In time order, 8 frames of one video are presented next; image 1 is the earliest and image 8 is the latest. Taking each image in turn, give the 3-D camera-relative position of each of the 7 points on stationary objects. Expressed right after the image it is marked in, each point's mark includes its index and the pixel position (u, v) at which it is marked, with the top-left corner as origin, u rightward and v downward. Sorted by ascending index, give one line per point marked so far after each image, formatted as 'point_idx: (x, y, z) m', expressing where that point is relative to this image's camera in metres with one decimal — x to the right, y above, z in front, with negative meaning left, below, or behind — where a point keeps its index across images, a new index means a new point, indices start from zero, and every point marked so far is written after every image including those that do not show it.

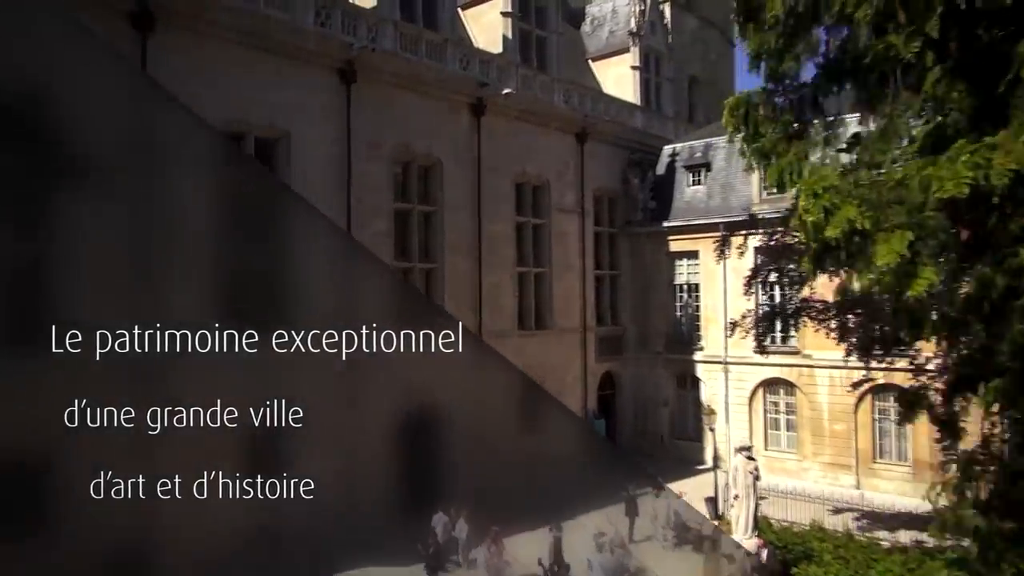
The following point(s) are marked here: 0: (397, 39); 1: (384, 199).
0: (-2.5, +5.4, +17.2) m
1: (-2.8, +1.9, +17.1) m
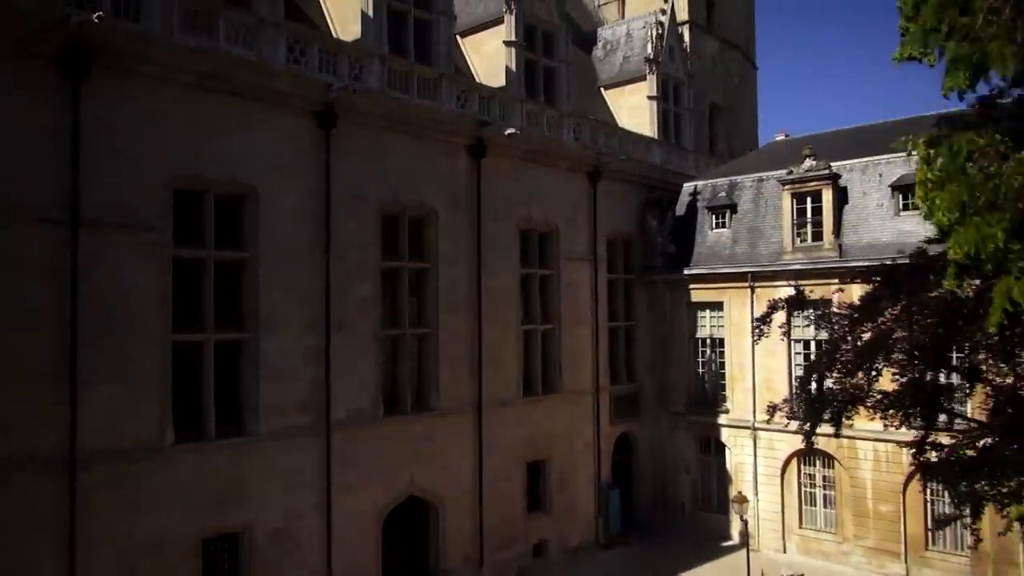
0: (-2.4, +4.1, +15.1) m
1: (-2.7, +0.6, +15.0) m
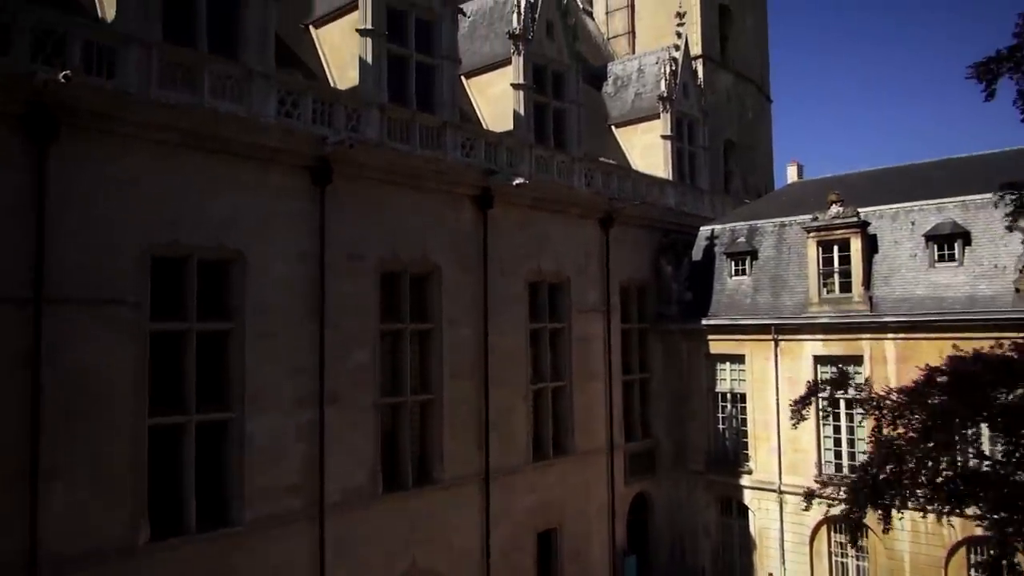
0: (-2.2, +2.9, +14.1) m
1: (-2.5, -0.6, +13.9) m
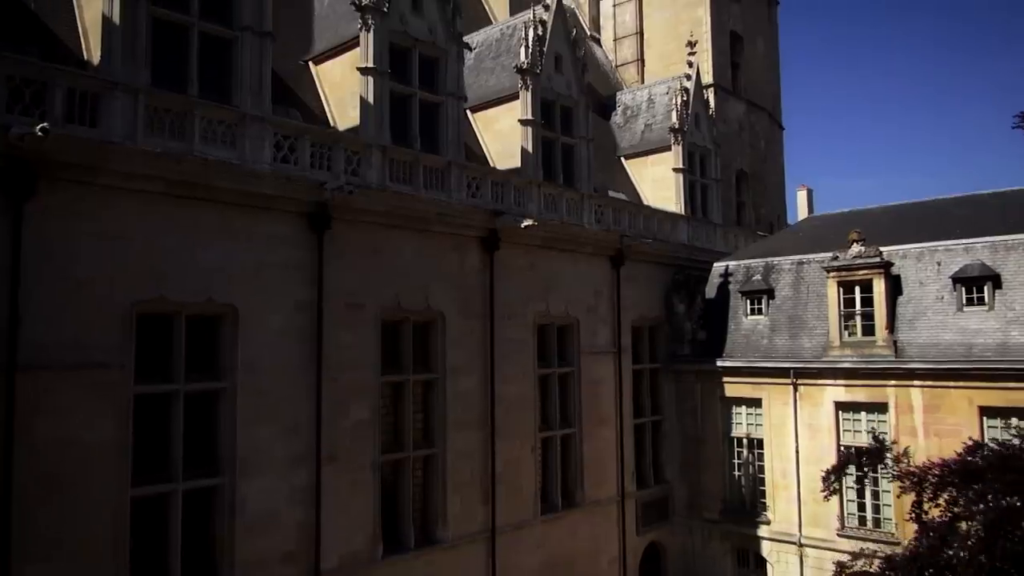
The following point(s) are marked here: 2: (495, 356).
0: (-2.1, +2.1, +13.4) m
1: (-2.4, -1.4, +13.1) m
2: (-0.3, -1.3, +15.4) m
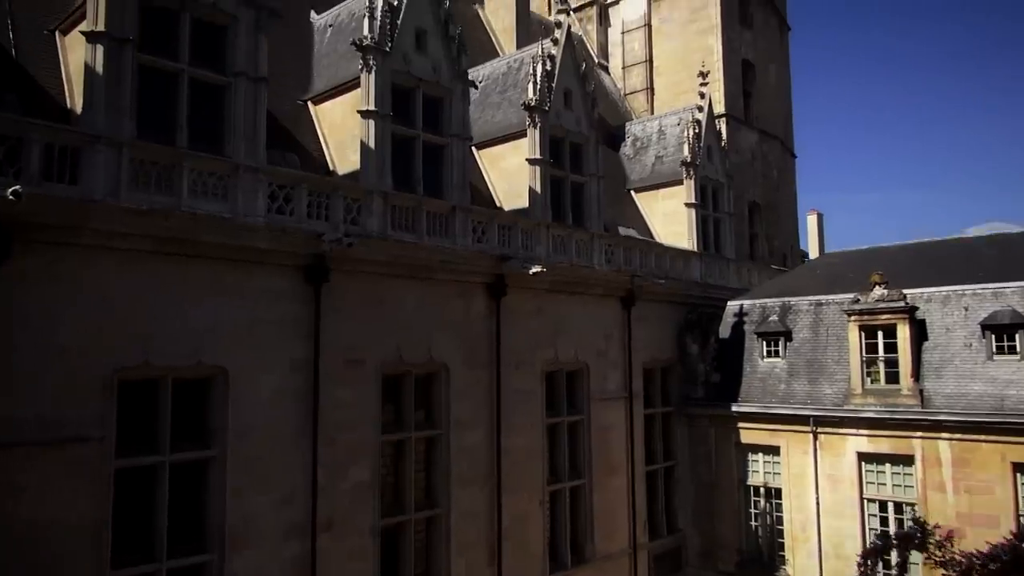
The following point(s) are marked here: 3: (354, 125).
0: (-2.0, +1.2, +12.7) m
1: (-2.3, -2.3, +12.4) m
2: (-0.2, -2.2, +14.7) m
3: (-2.6, +2.7, +13.1) m
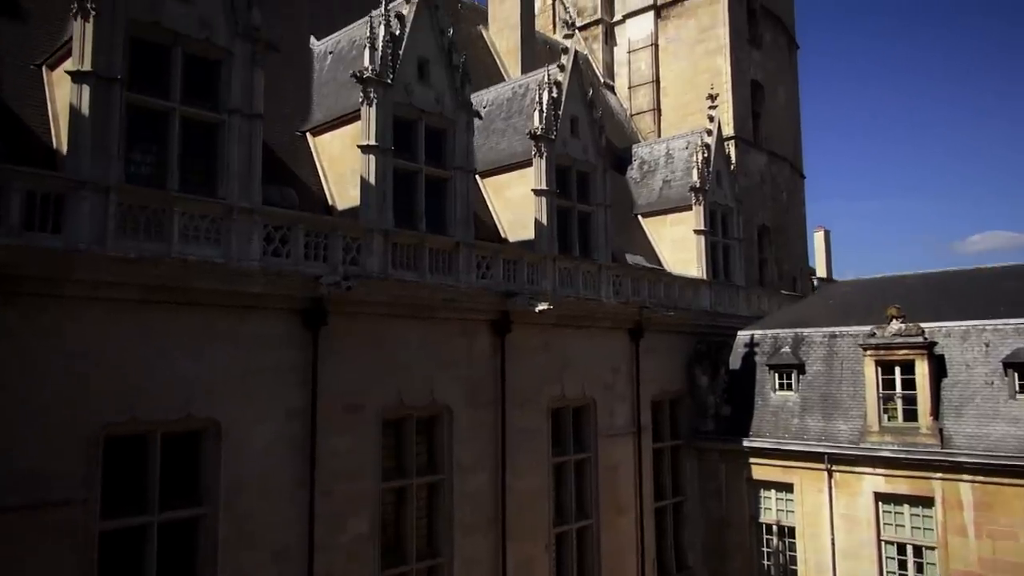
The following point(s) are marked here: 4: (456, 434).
0: (-1.9, +0.6, +12.2) m
1: (-2.2, -2.9, +11.8) m
2: (-0.1, -2.9, +14.2) m
3: (-2.5, +2.1, +12.6) m
4: (-0.9, -2.5, +13.3) m
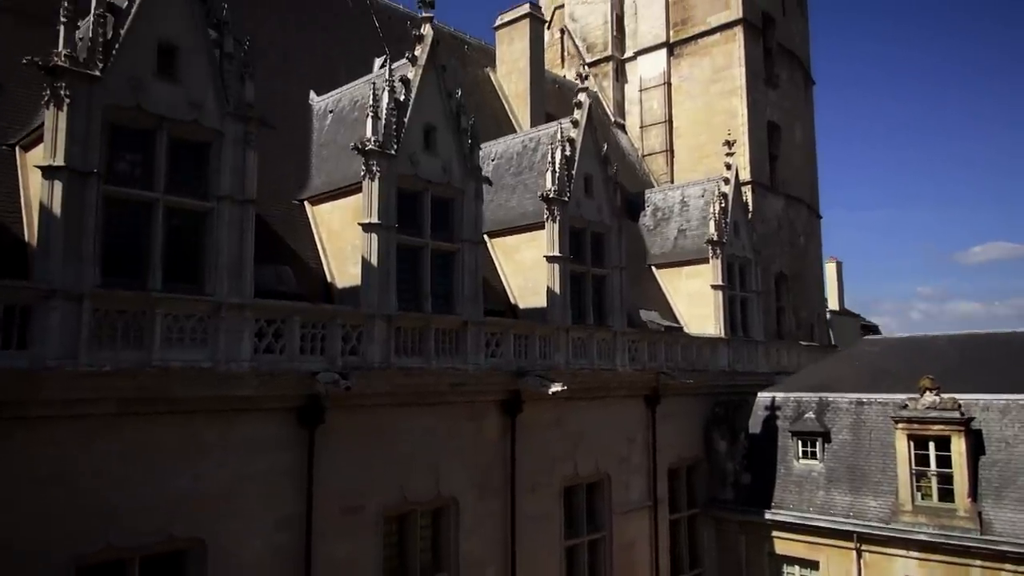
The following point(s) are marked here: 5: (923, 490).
0: (-1.7, -0.7, +11.3) m
1: (-2.0, -4.2, +10.9) m
2: (+0.1, -4.2, +13.2) m
3: (-2.3, +0.8, +11.7) m
4: (-0.8, -3.7, +12.3) m
5: (+7.8, -3.9, +15.1) m
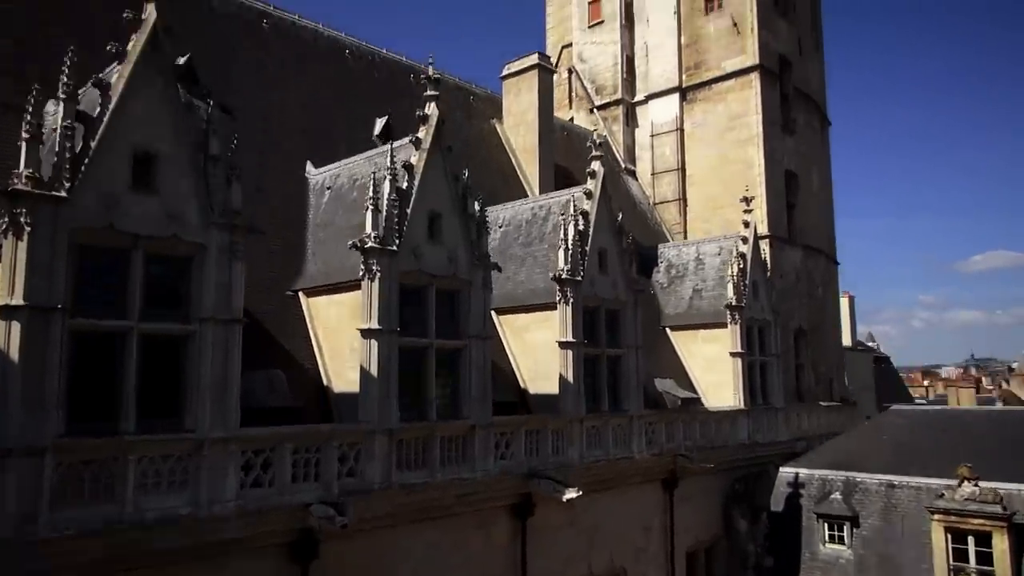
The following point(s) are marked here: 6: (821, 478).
0: (-1.5, -2.1, +10.3) m
1: (-1.8, -5.6, +9.9) m
2: (+0.2, -5.6, +12.2) m
3: (-2.2, -0.7, +10.8) m
4: (-0.6, -5.2, +11.3) m
5: (+8.0, -5.4, +14.1) m
6: (+6.6, -4.0, +16.8) m
